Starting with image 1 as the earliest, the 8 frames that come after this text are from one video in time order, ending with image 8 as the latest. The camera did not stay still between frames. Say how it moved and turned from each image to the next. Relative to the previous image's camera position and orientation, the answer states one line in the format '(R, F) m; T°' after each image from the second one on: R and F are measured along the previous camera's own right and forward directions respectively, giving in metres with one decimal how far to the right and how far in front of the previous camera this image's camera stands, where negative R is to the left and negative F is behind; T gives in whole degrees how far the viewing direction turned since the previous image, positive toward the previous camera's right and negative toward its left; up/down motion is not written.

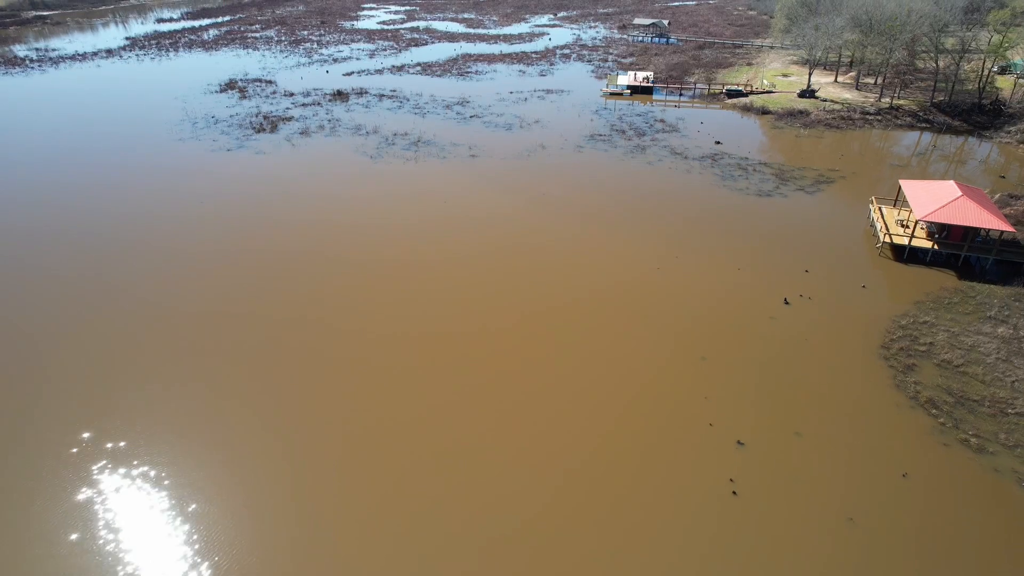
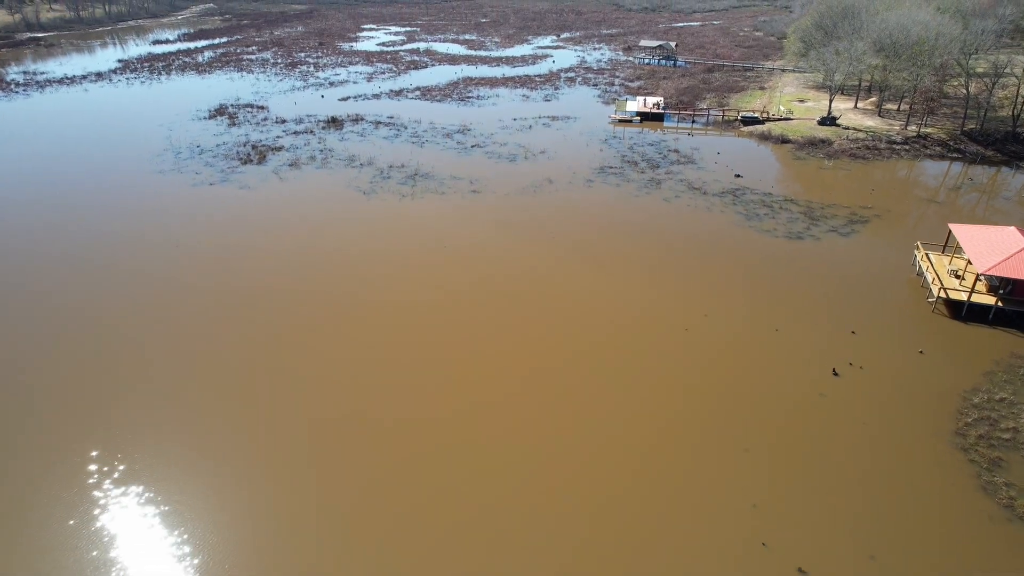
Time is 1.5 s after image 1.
(-0.1, +2.0) m; 0°
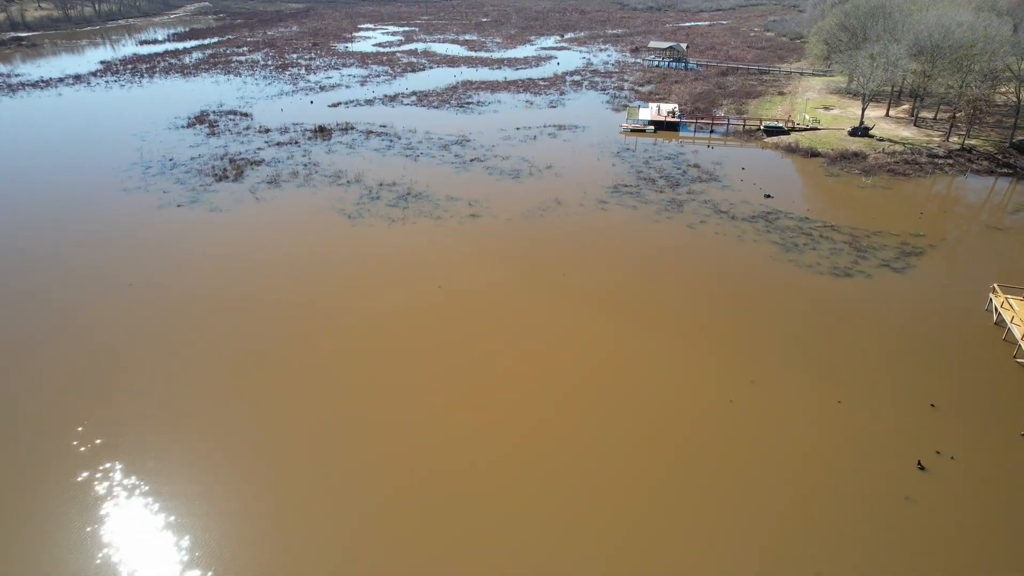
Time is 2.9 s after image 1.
(-0.1, +2.6) m; 0°
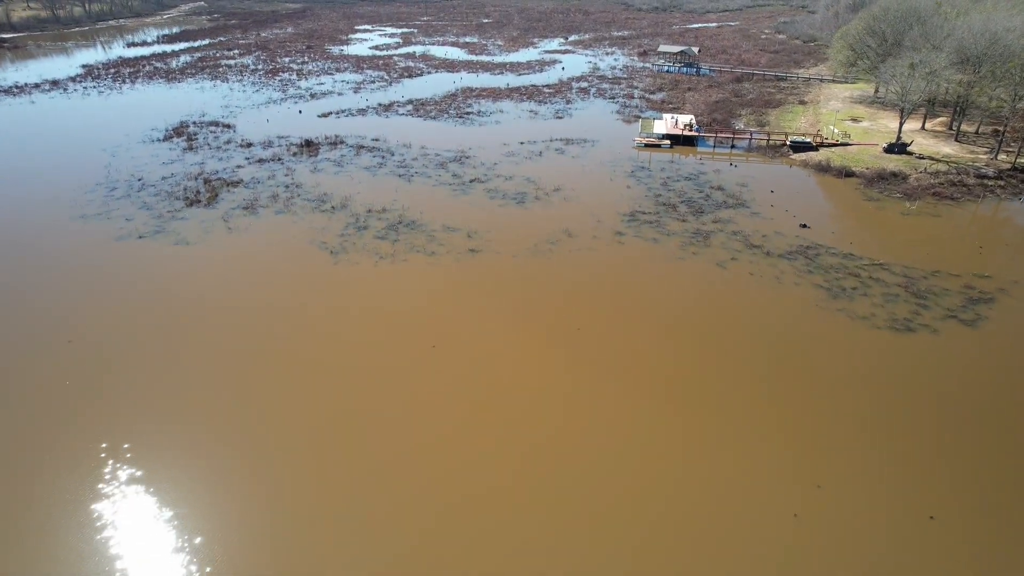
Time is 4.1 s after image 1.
(-0.1, +2.5) m; 0°
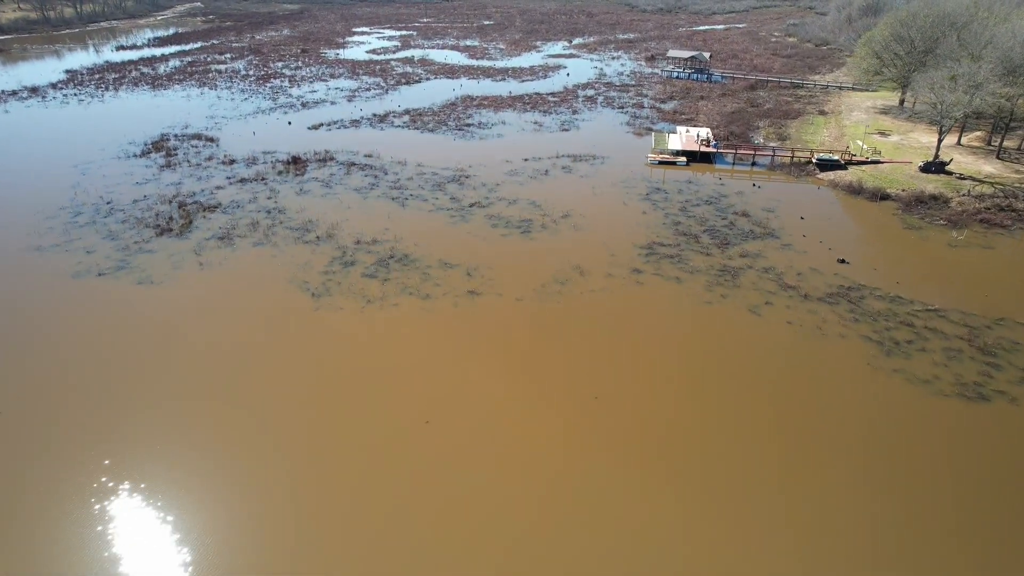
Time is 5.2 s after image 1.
(-0.1, +2.1) m; 0°
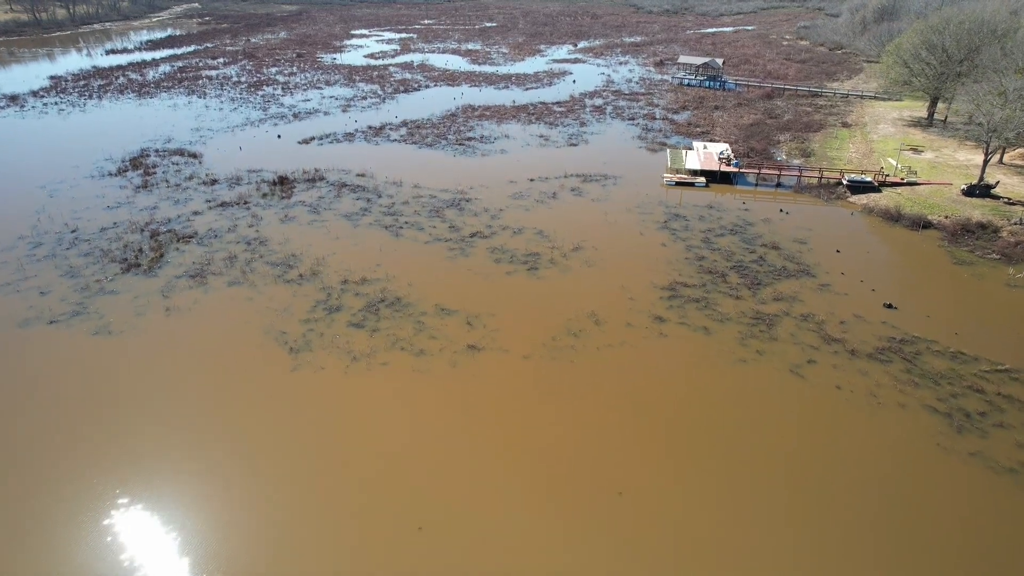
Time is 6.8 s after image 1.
(-0.1, +2.0) m; 0°
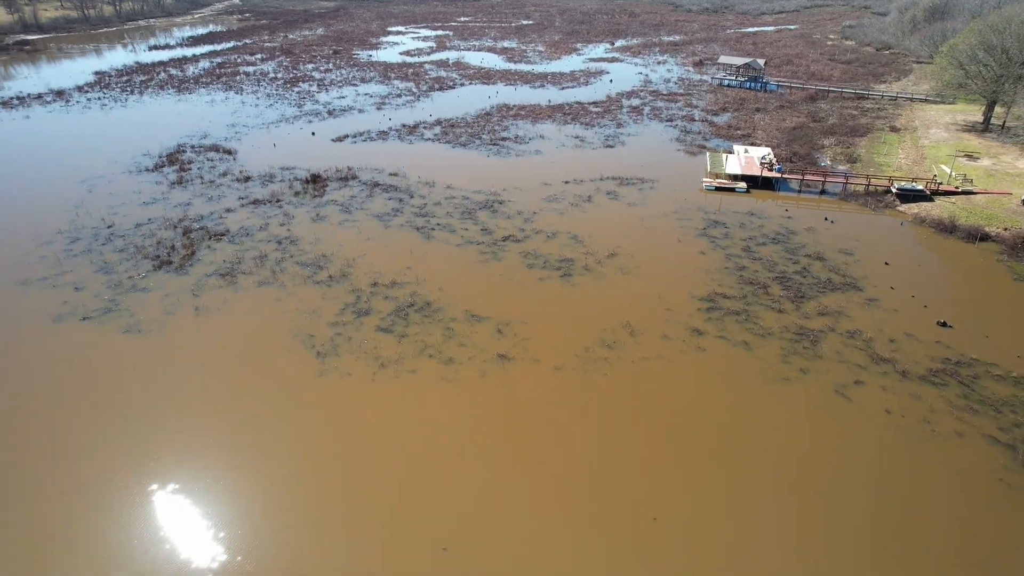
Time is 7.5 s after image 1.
(-0.1, +0.4) m; -3°
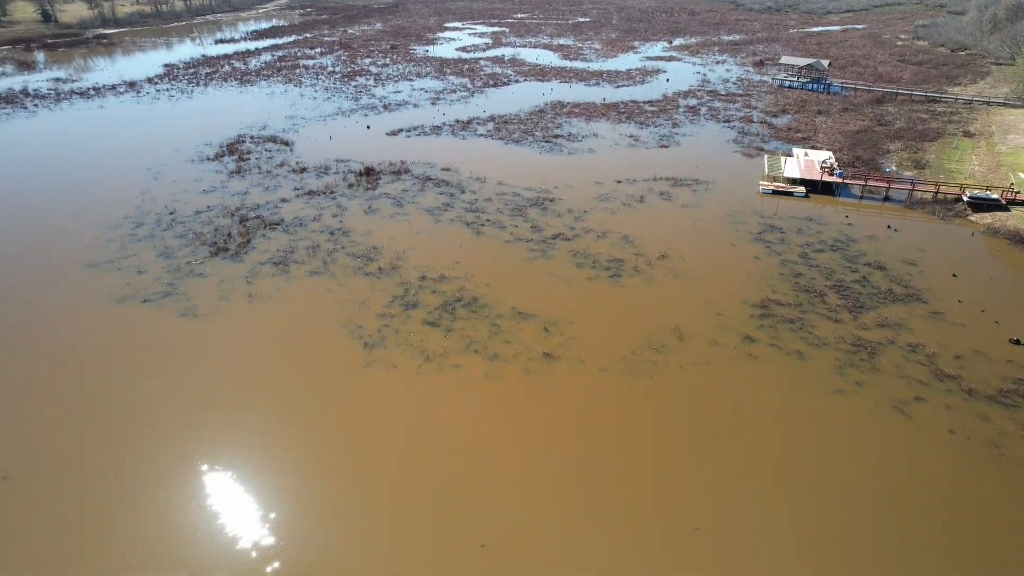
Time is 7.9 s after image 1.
(0.0, +0.1) m; -4°
